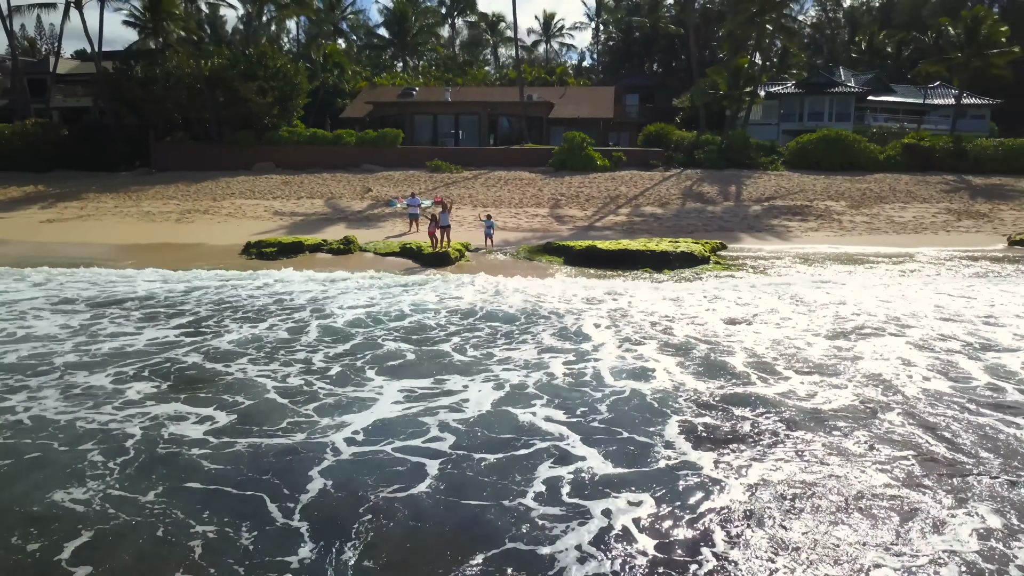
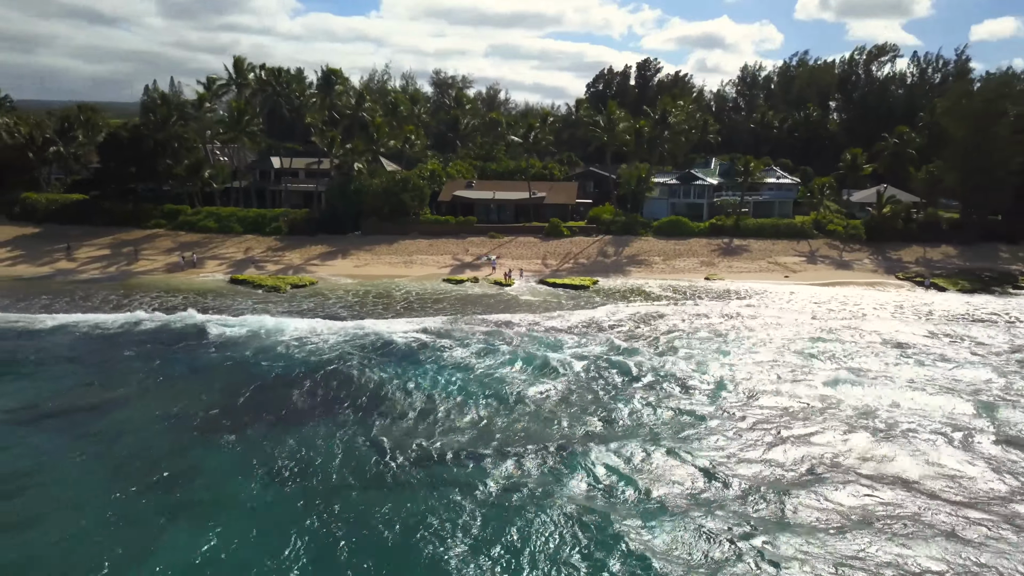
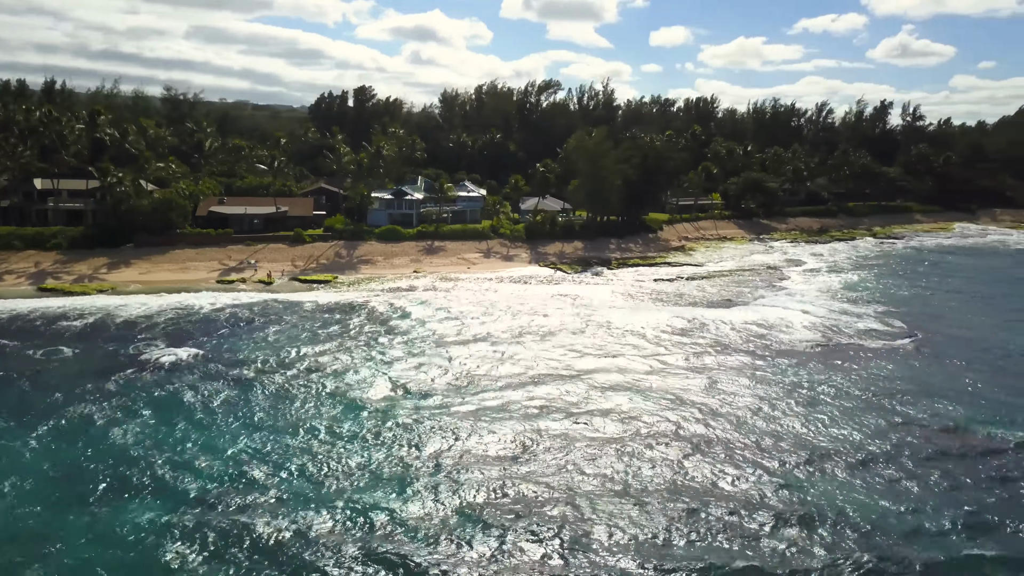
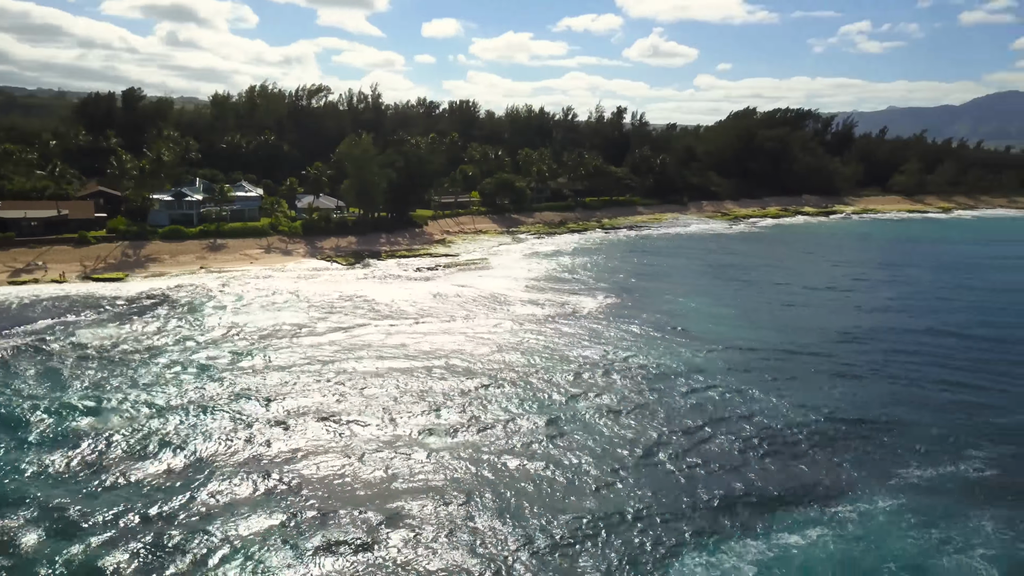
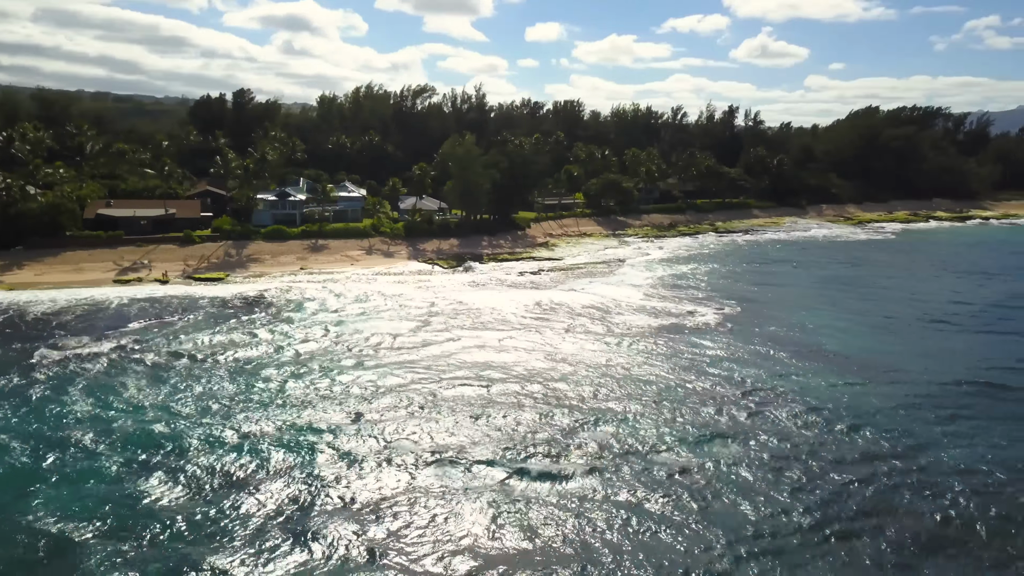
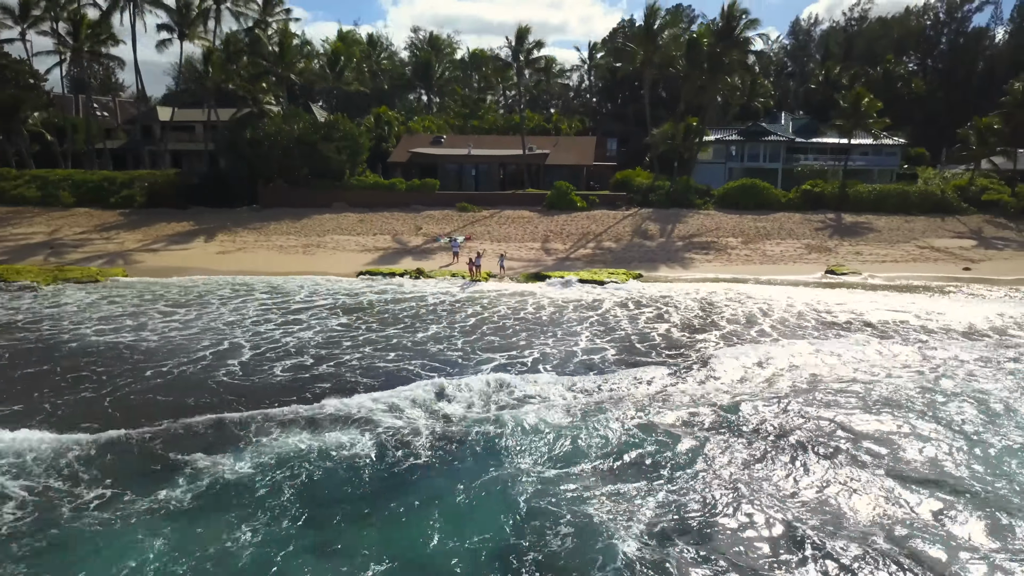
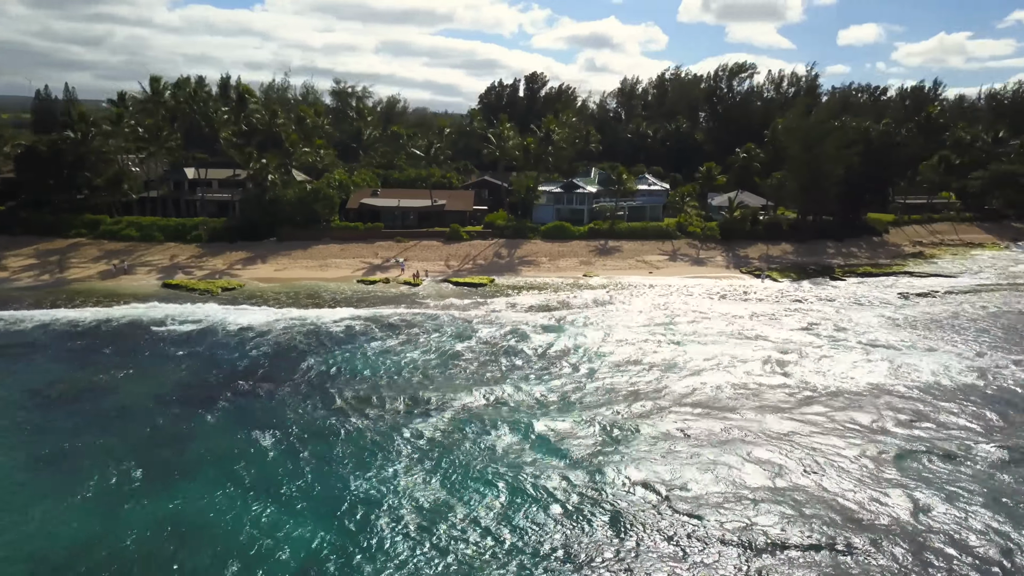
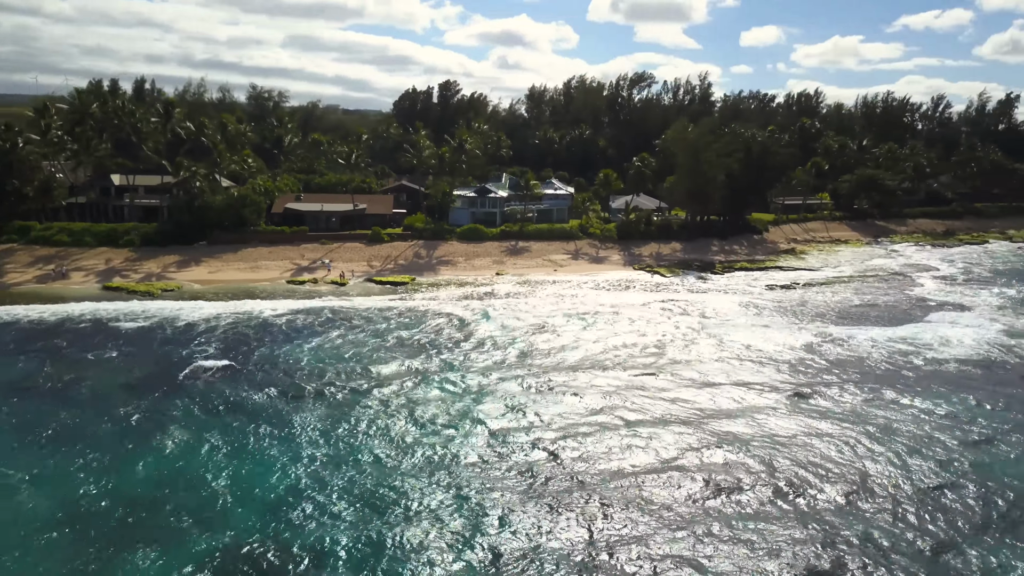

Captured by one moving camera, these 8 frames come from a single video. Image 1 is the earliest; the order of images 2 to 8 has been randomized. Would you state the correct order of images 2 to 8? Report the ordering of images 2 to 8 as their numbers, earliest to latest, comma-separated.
6, 2, 7, 8, 3, 5, 4
